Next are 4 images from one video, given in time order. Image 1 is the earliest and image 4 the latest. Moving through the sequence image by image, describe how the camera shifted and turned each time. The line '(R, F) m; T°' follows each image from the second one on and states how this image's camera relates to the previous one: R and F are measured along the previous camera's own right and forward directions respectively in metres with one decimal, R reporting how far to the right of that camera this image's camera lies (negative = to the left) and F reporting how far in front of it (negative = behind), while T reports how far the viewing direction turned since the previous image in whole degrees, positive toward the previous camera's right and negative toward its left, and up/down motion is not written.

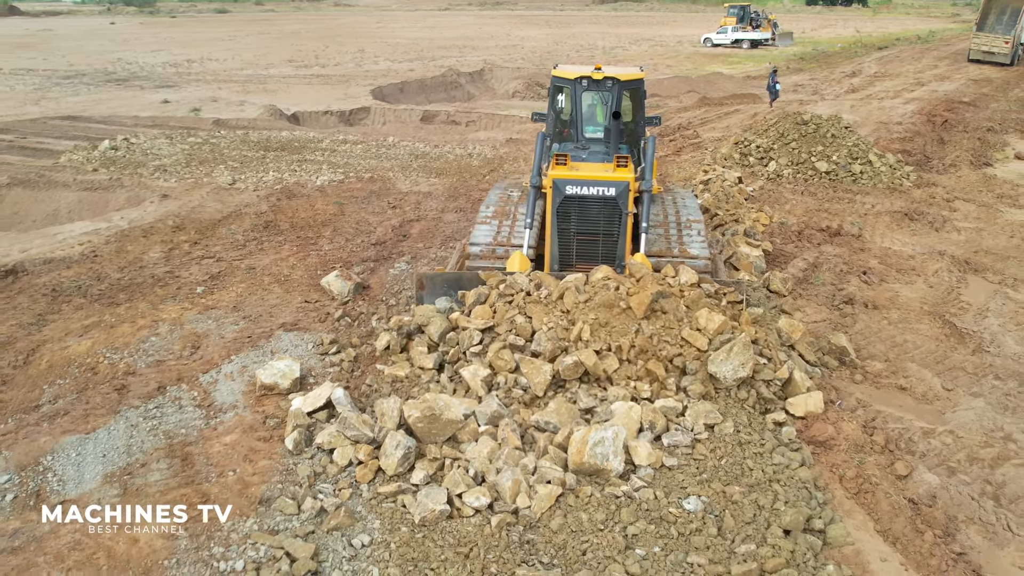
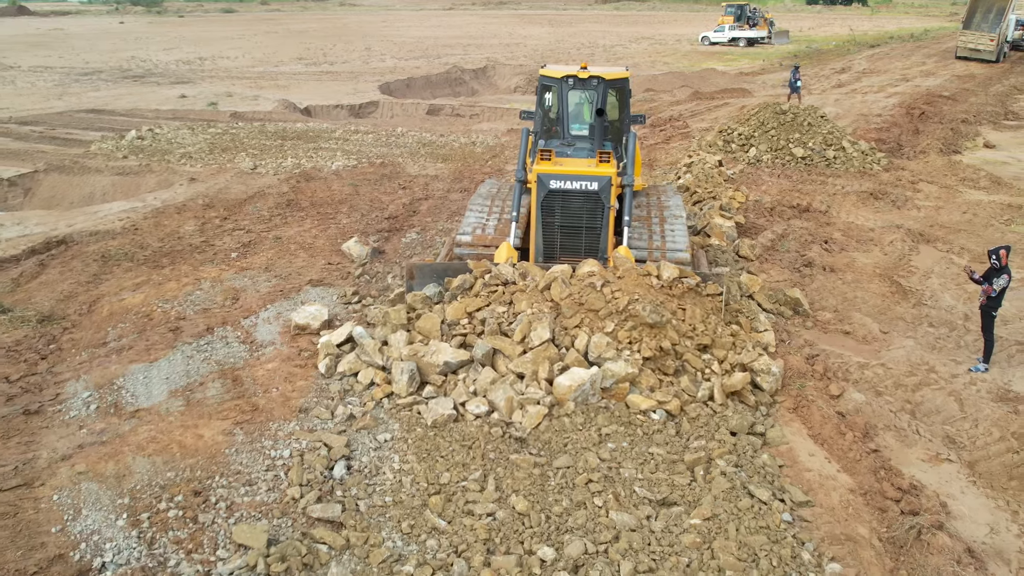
(+0.1, -1.0) m; 0°
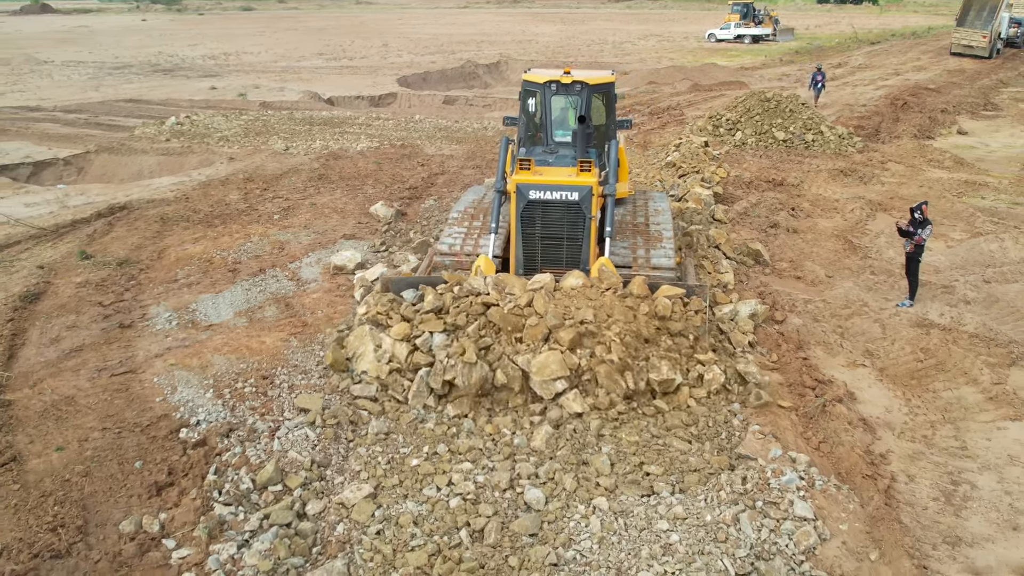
(+0.1, -1.3) m; -1°
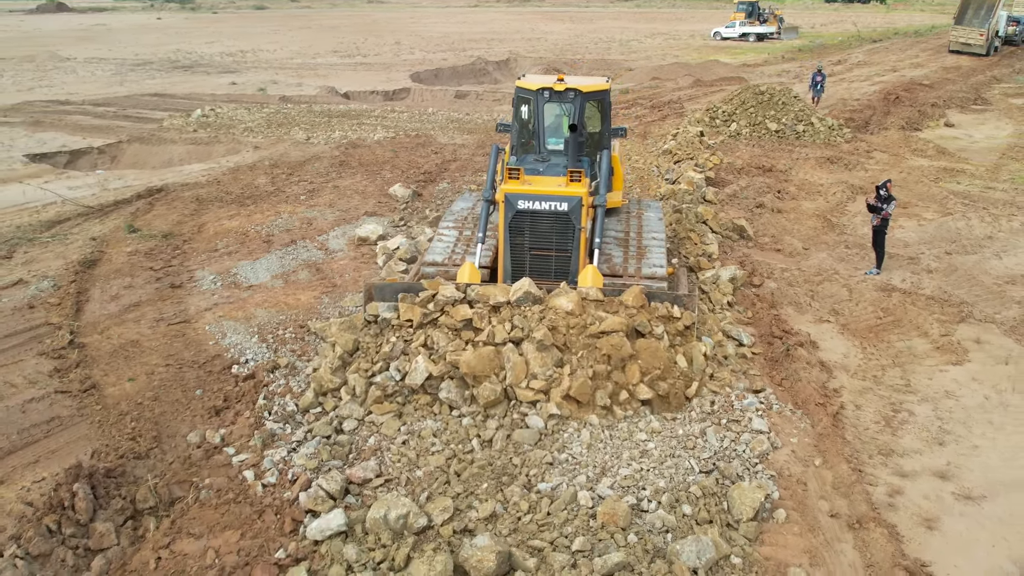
(0.0, -0.9) m; -1°
